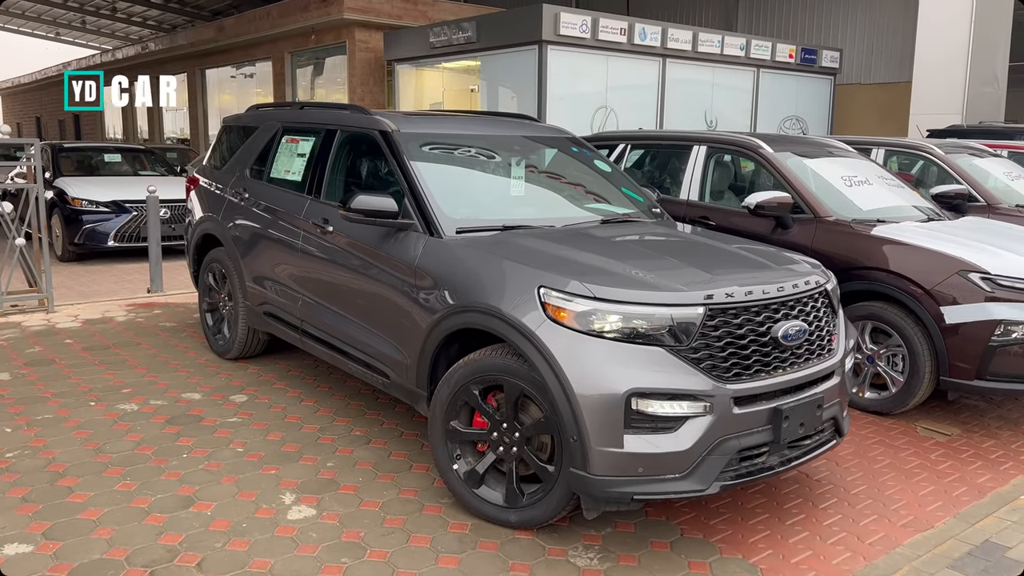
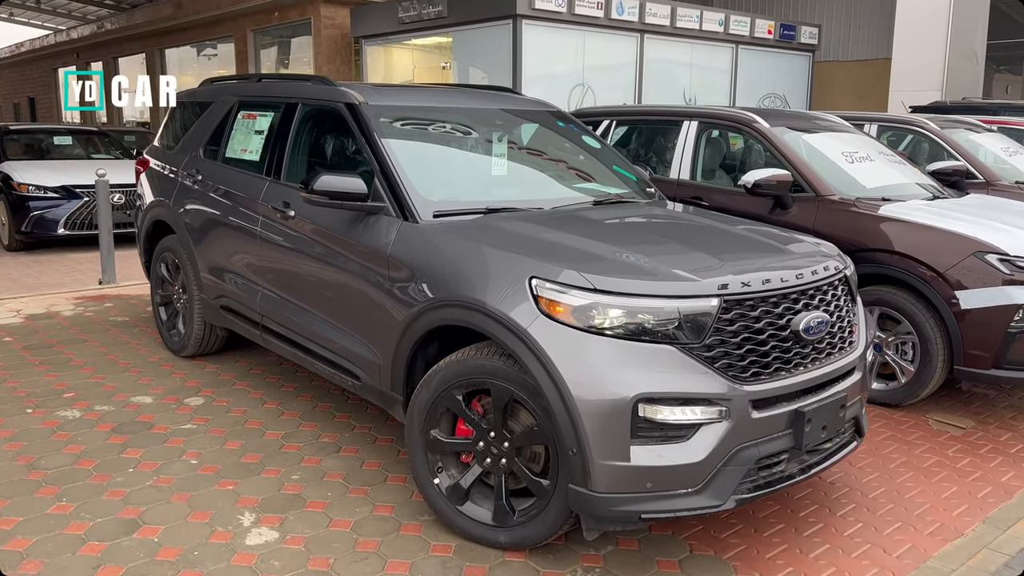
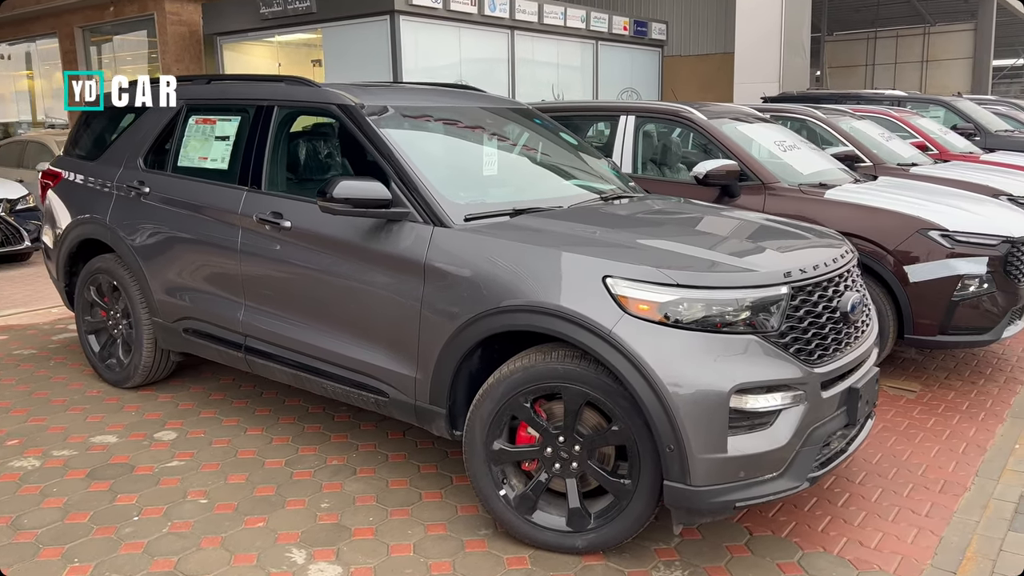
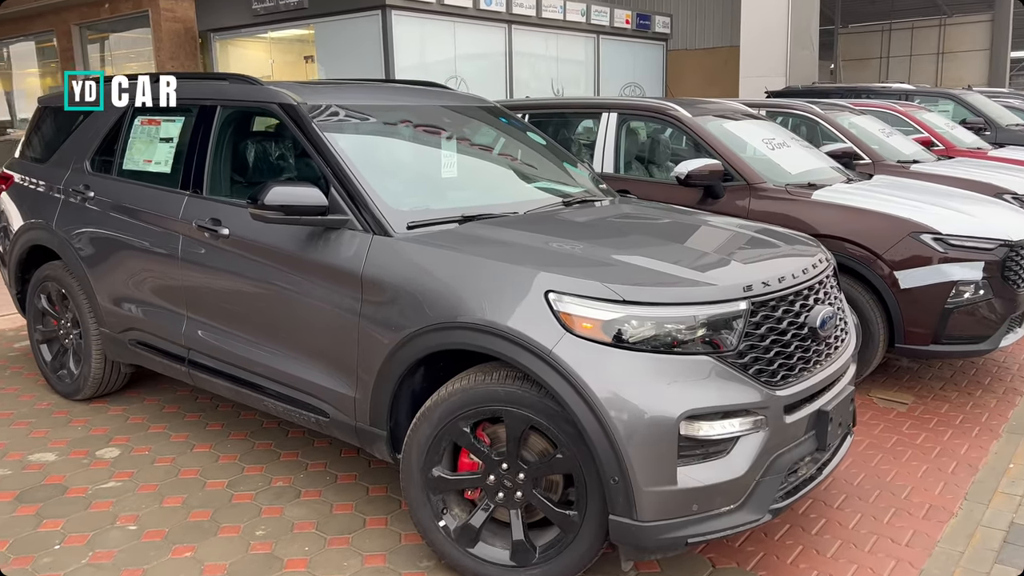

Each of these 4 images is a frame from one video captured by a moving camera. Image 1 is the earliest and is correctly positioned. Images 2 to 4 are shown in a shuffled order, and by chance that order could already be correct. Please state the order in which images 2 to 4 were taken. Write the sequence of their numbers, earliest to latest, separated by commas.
2, 3, 4
